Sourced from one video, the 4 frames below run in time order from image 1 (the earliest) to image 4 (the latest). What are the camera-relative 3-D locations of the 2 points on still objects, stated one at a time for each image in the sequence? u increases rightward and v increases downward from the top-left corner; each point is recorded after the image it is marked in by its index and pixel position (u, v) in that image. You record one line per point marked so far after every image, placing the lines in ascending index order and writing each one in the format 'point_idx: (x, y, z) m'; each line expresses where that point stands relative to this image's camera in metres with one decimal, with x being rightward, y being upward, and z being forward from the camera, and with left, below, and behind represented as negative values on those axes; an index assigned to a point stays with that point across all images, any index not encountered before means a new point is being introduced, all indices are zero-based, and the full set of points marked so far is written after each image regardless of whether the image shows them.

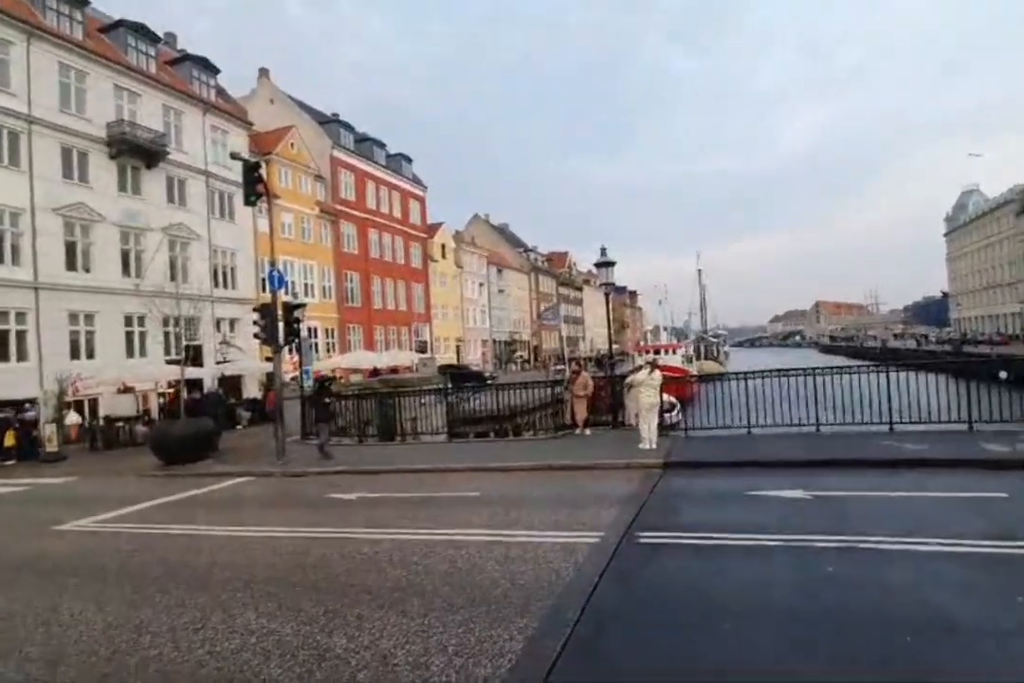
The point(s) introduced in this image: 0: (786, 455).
0: (+6.3, -2.6, +13.7) m
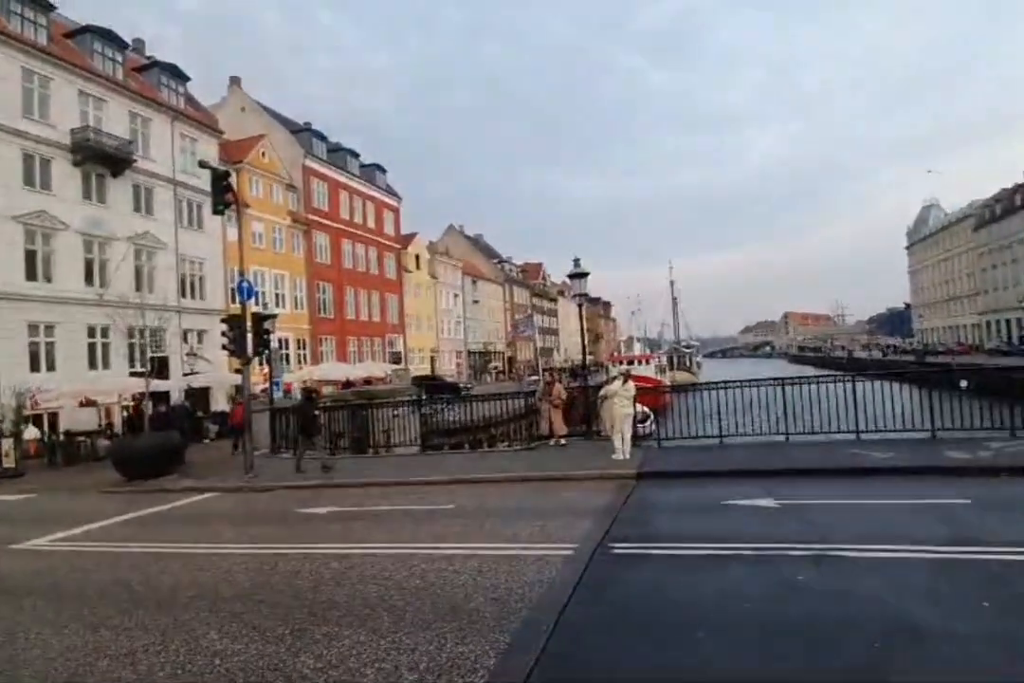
0: (+5.6, -2.8, +13.8) m
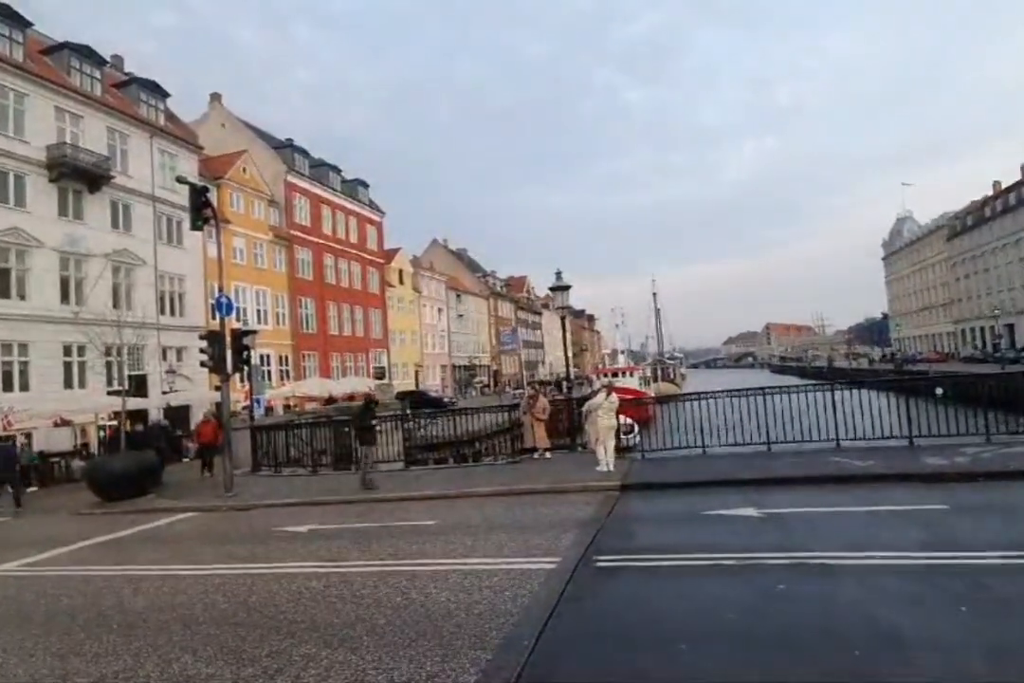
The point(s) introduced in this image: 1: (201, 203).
0: (+5.2, -3.0, +13.8) m
1: (-8.8, +3.9, +17.1) m
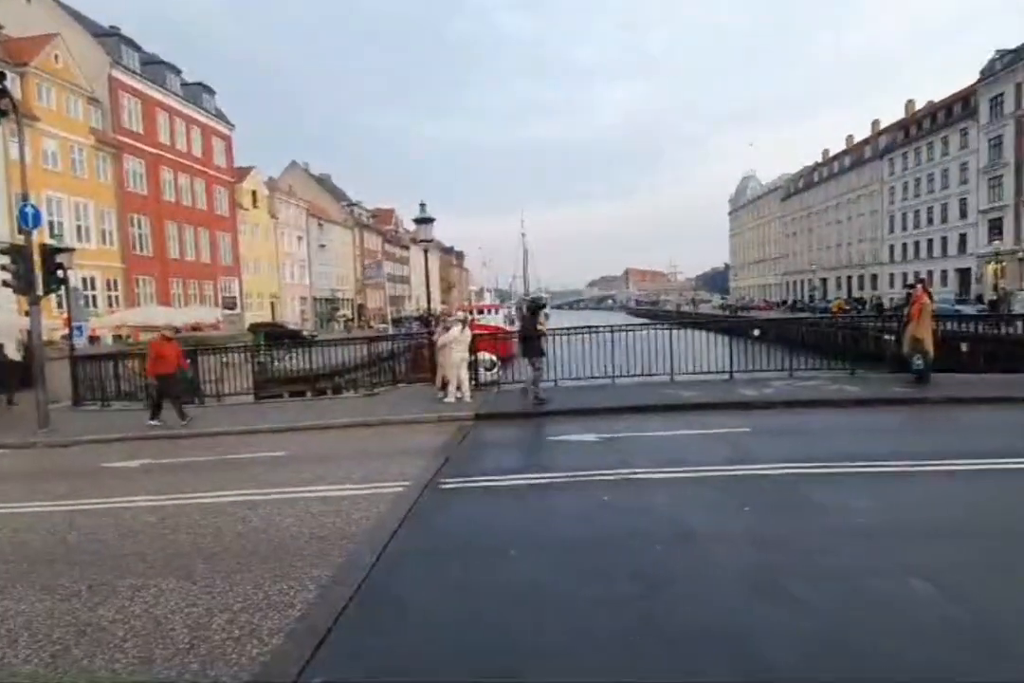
0: (+3.1, -1.4, +15.0) m
1: (-11.0, +6.1, +14.4) m
